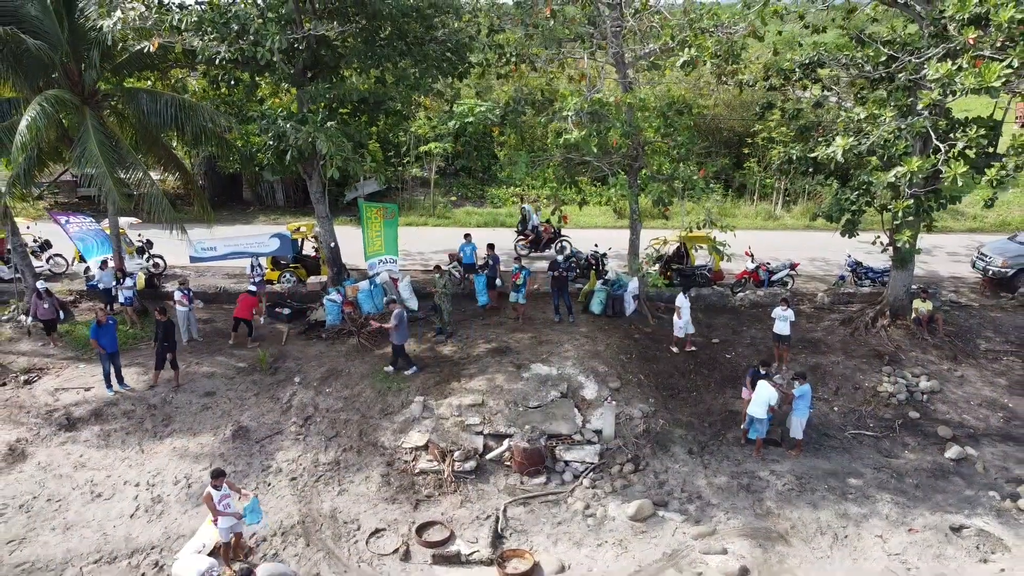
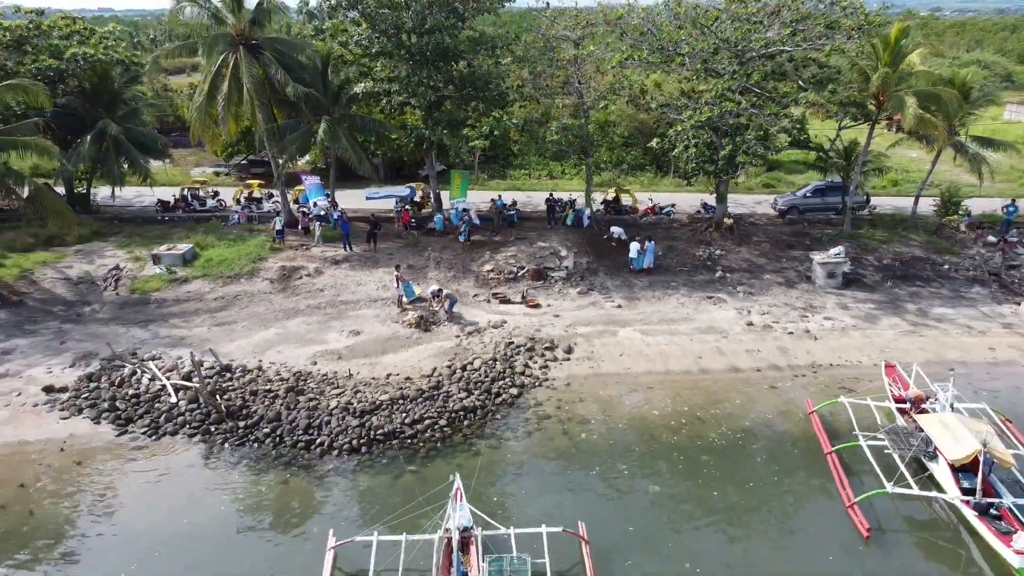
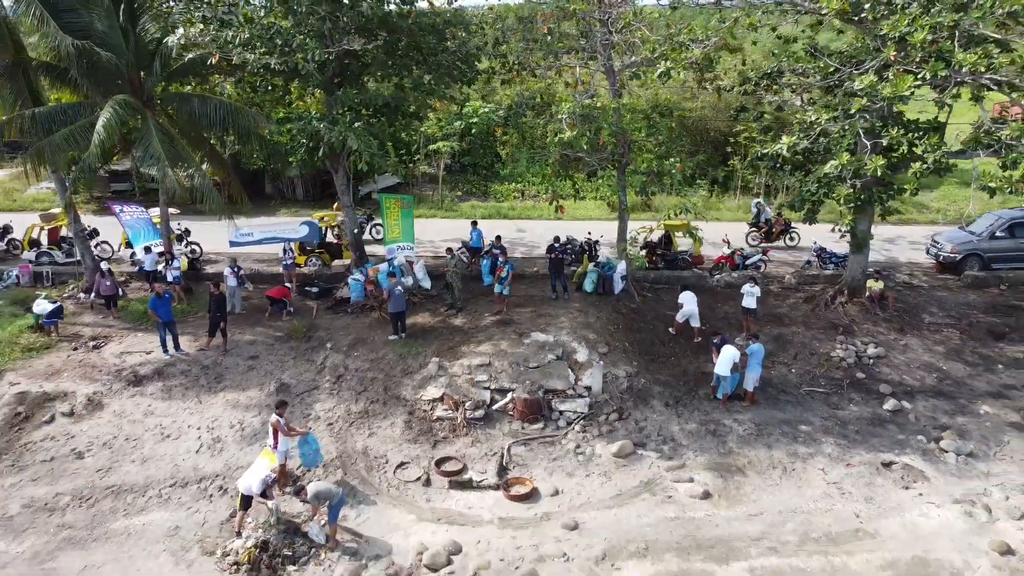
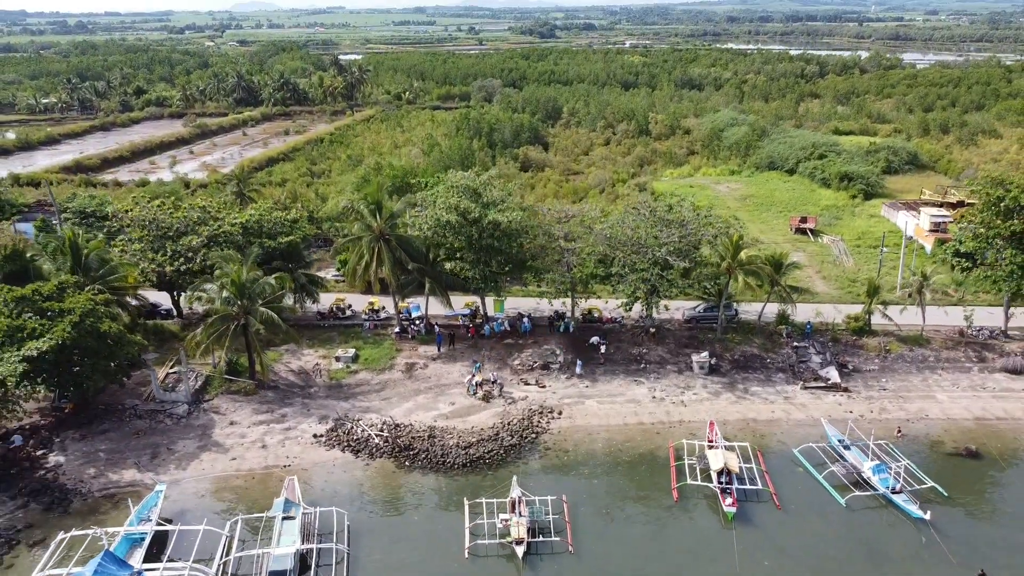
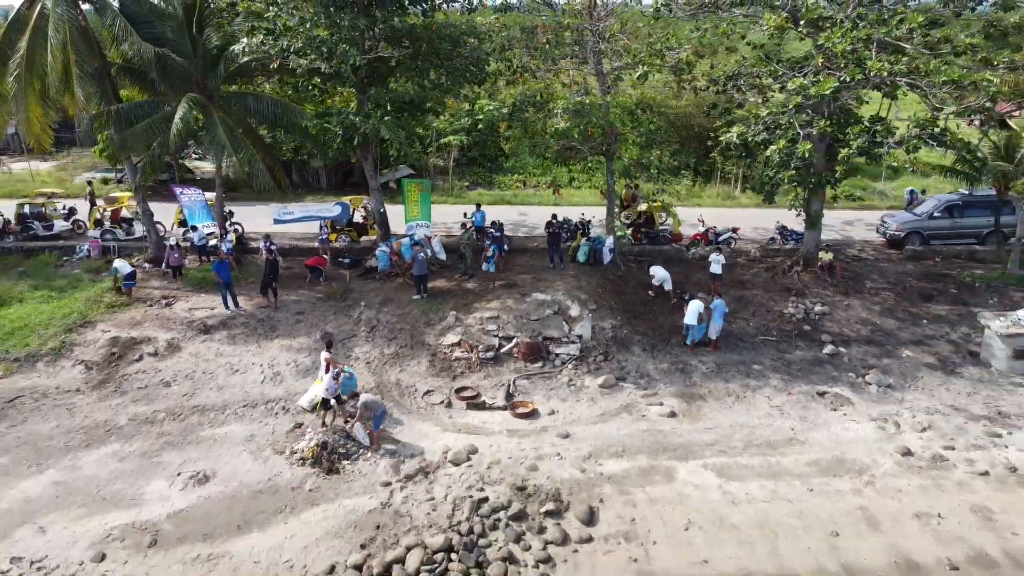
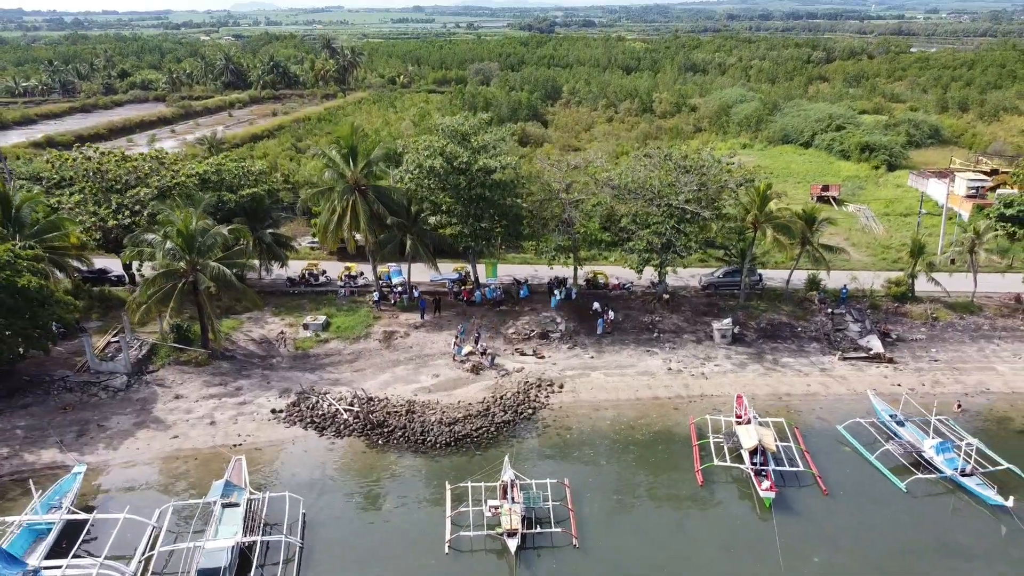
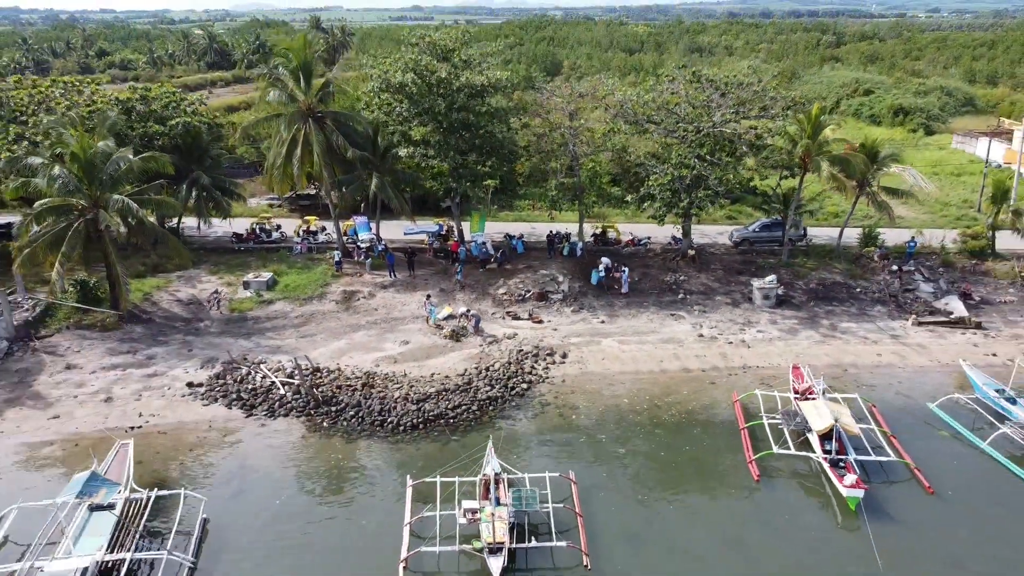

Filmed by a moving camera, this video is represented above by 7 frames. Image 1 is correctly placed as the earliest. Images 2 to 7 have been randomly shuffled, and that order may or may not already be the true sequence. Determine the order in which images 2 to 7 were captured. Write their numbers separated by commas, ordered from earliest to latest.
3, 5, 2, 7, 6, 4
